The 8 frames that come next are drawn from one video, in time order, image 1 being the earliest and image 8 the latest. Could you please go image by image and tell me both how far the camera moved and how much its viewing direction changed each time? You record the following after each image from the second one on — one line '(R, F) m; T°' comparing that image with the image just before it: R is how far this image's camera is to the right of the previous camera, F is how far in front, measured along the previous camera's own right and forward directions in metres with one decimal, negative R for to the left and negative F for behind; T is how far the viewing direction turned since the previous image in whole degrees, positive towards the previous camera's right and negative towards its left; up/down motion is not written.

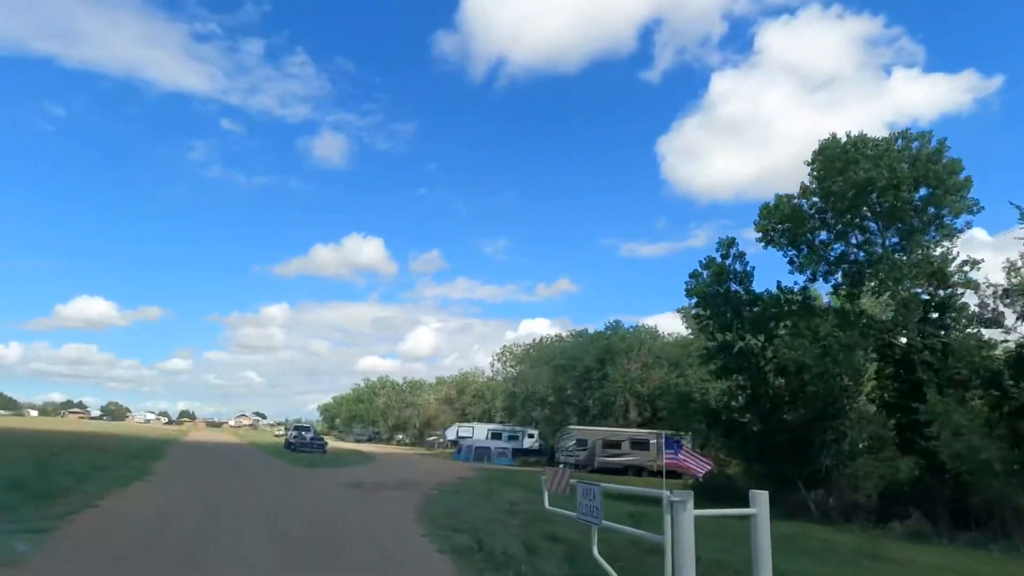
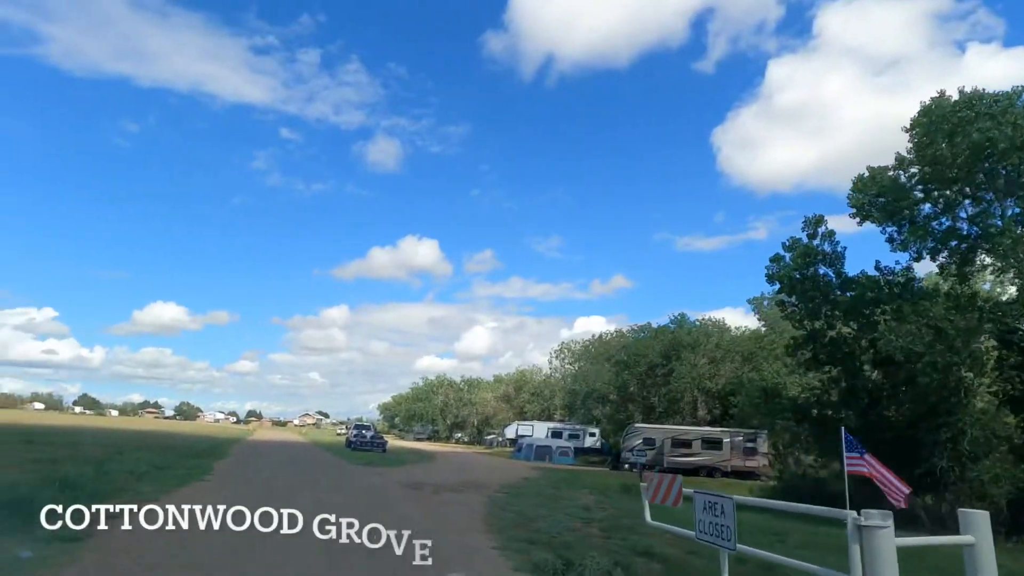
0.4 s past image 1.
(-0.4, +1.7) m; -4°
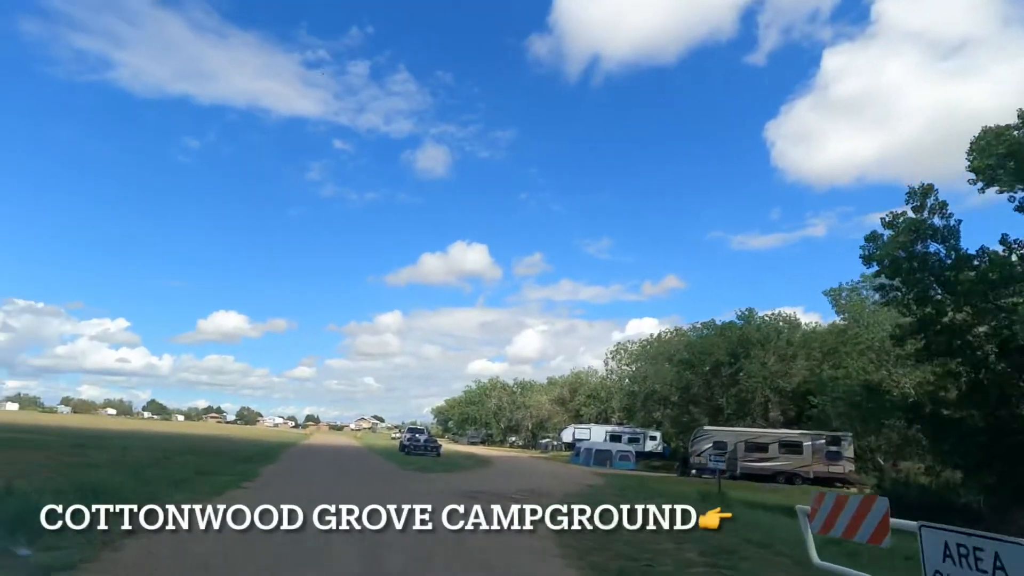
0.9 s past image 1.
(-0.4, +2.4) m; -4°
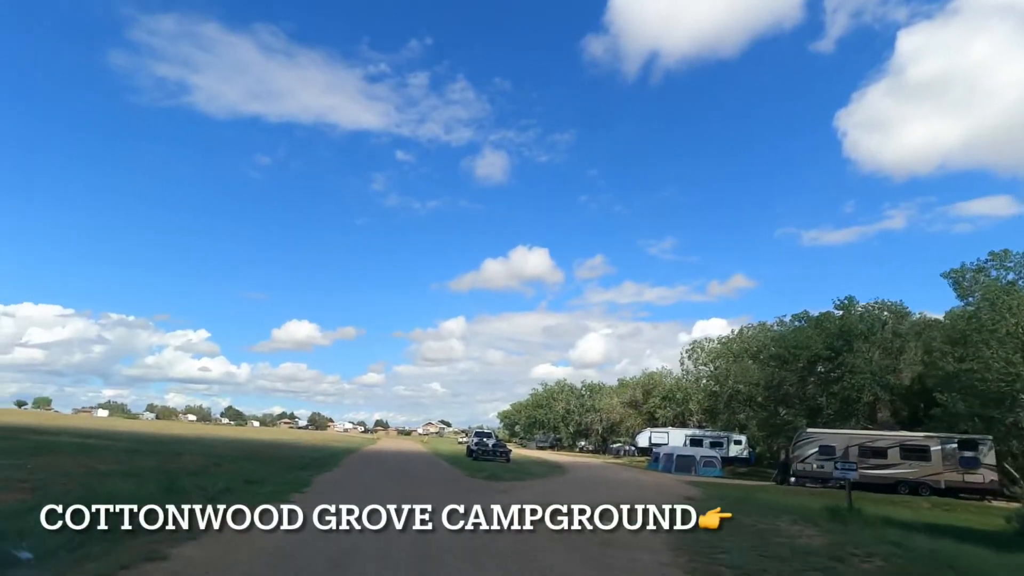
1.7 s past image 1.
(-0.6, +3.7) m; -5°
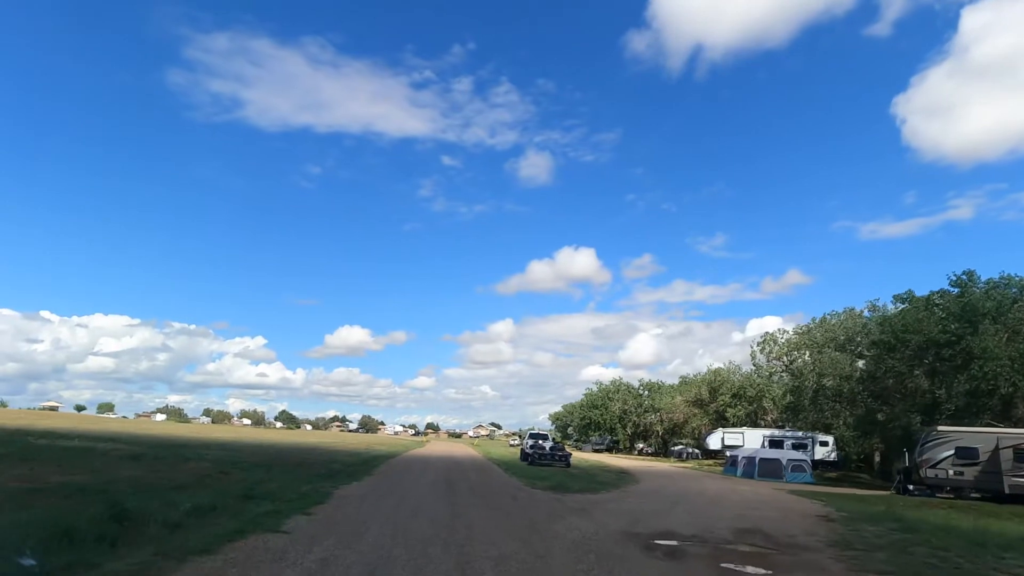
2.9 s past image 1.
(-0.6, +5.9) m; -4°
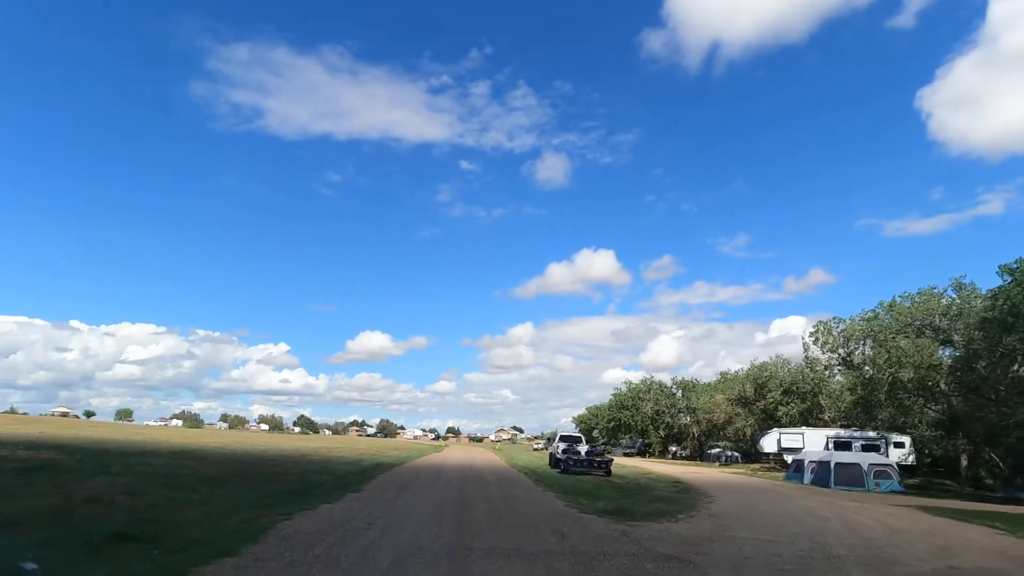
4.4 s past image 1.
(-0.4, +7.7) m; -2°
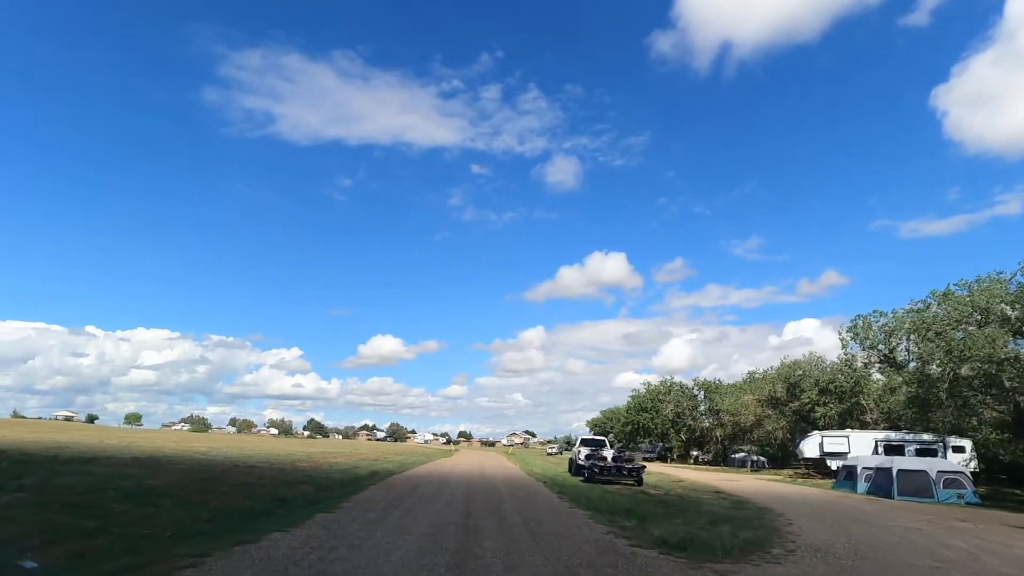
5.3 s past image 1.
(-0.2, +5.0) m; -1°
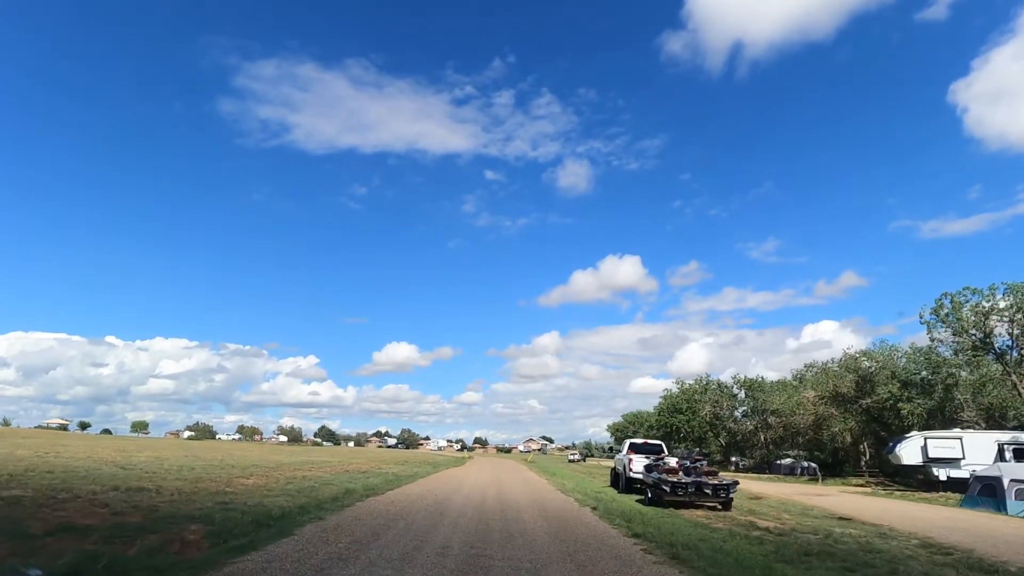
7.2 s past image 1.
(-0.5, +10.4) m; -1°
